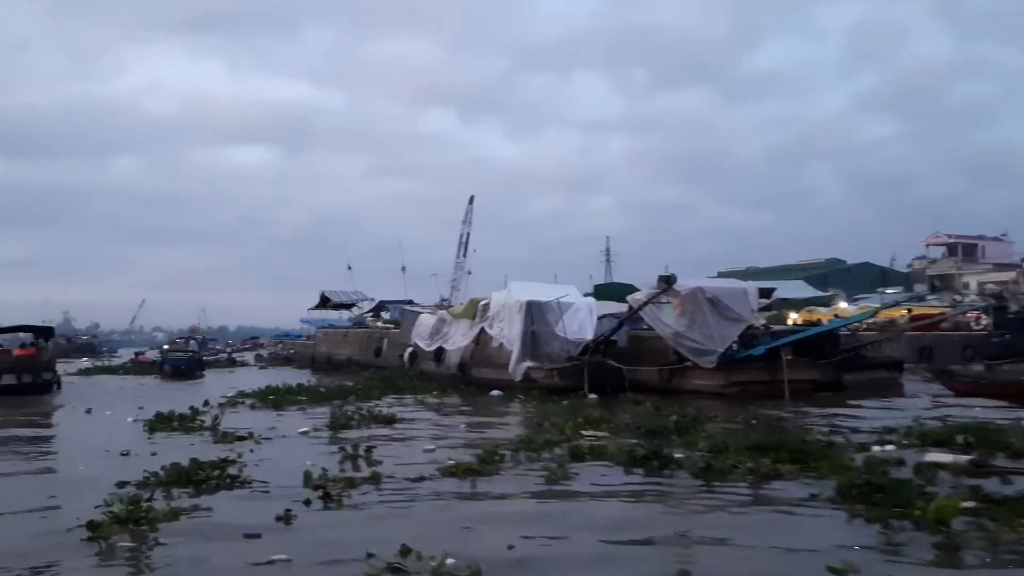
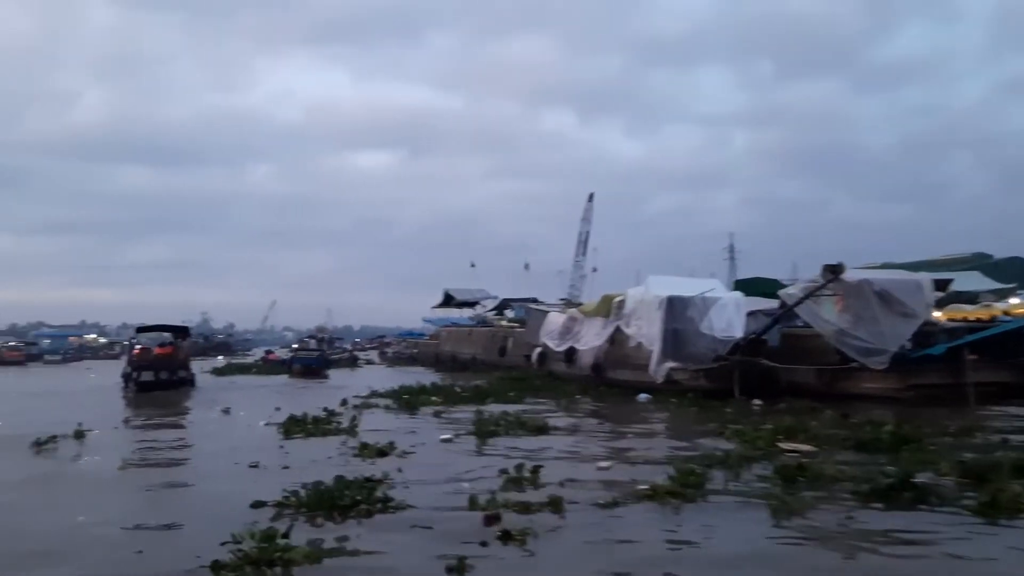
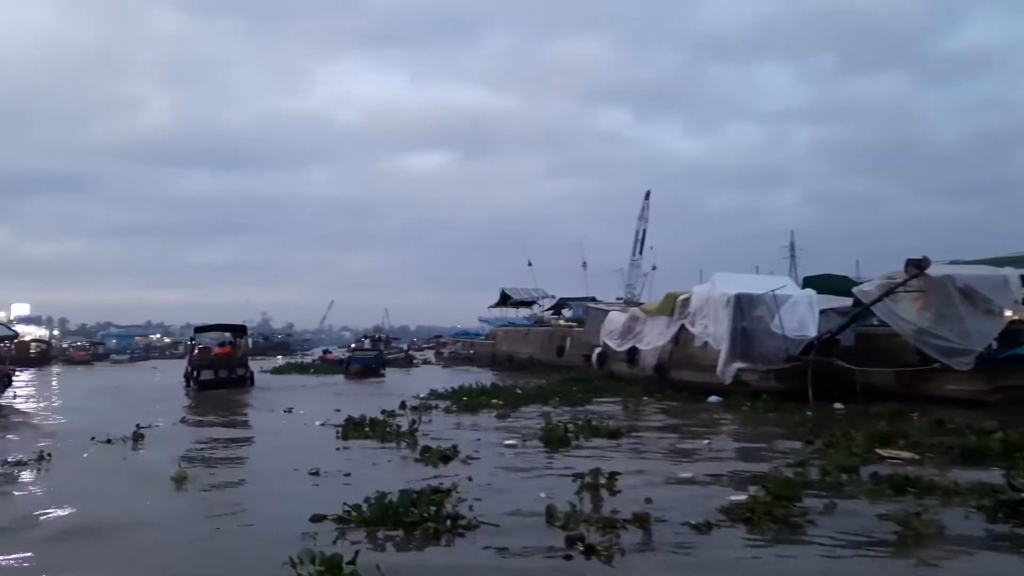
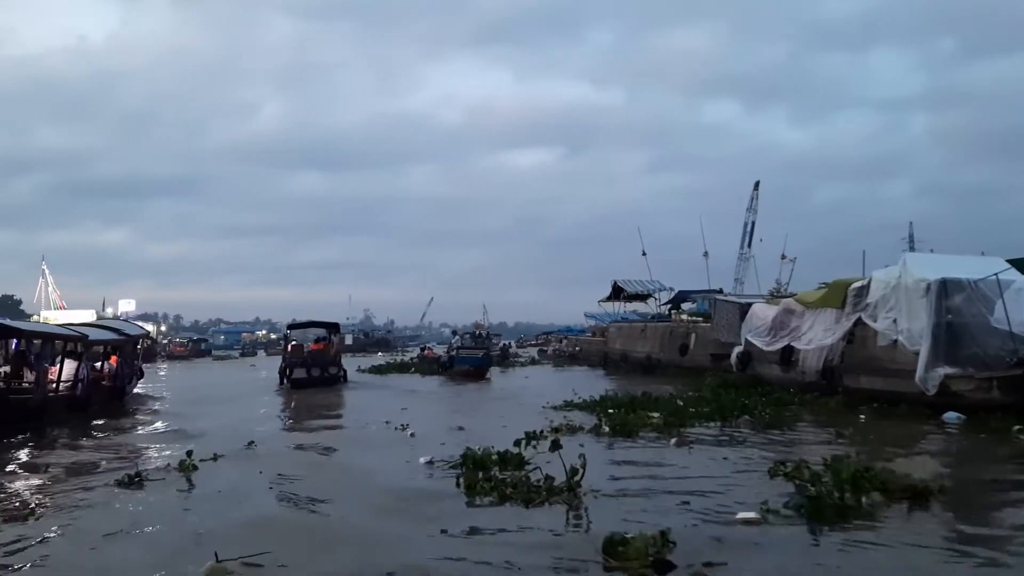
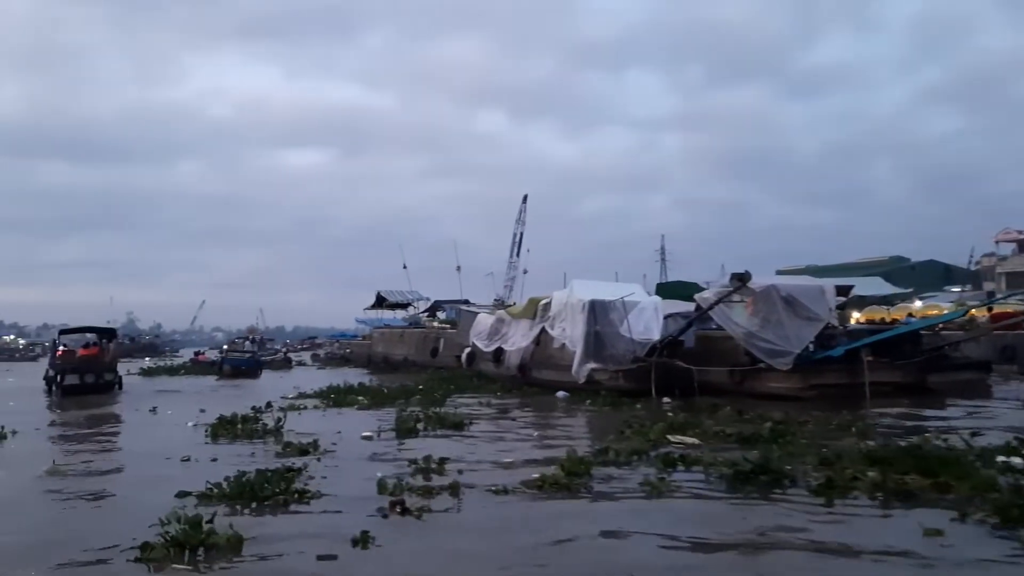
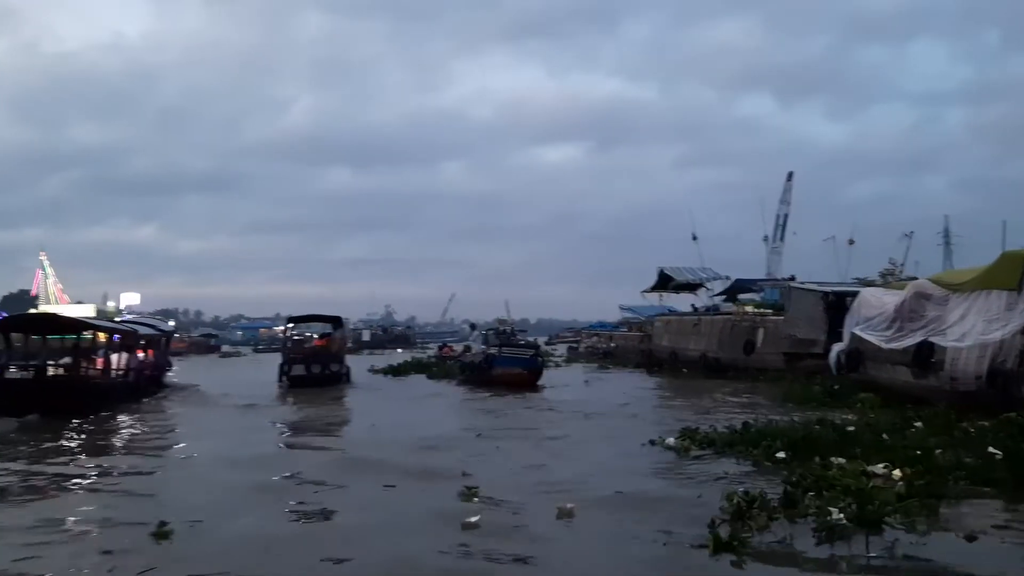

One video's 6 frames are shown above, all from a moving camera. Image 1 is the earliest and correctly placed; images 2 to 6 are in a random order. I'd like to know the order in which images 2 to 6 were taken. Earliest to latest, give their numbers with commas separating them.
5, 2, 3, 4, 6
